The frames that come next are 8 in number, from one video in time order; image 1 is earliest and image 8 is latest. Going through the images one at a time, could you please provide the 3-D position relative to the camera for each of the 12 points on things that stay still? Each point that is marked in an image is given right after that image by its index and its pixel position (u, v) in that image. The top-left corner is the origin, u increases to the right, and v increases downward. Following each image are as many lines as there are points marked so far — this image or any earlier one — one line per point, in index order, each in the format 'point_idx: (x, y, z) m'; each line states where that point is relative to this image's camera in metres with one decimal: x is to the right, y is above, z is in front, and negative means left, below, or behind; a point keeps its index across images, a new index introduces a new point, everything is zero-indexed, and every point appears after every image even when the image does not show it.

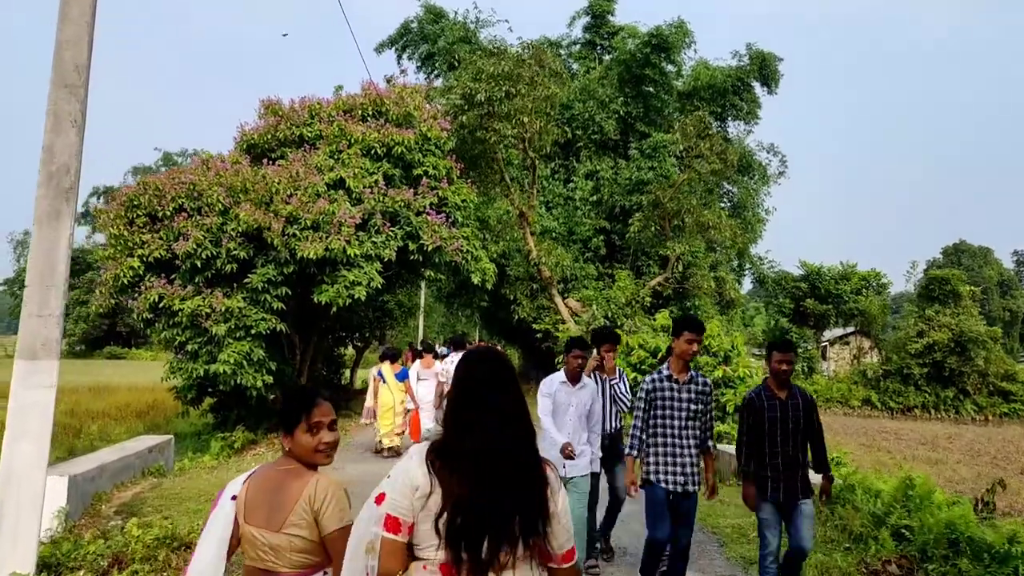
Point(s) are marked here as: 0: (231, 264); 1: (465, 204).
0: (-3.9, +0.3, +11.7) m
1: (-0.8, +1.4, +14.3) m
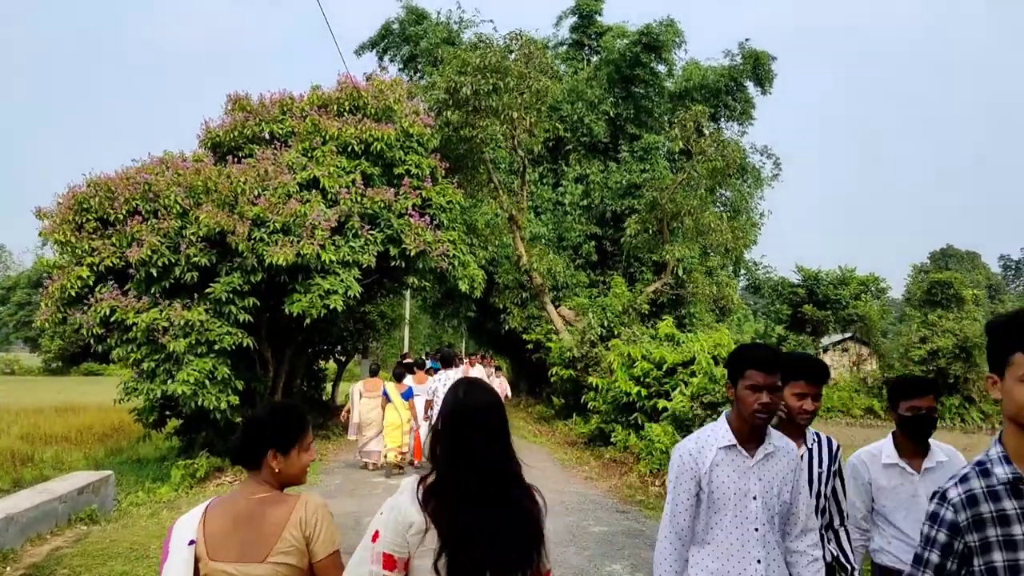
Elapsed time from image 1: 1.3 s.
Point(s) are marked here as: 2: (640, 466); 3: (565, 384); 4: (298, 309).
0: (-4.0, +0.2, +10.6) m
1: (-0.9, +1.3, +13.2) m
2: (+1.5, -2.0, +9.8) m
3: (+1.1, -2.0, +17.5) m
4: (-2.8, -0.3, +11.1) m
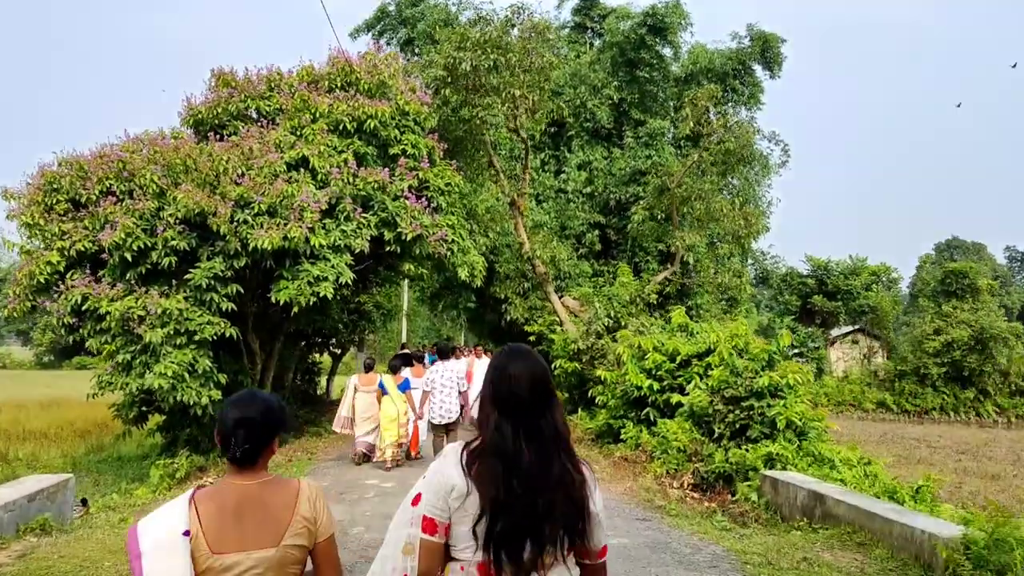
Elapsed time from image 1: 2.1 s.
0: (-3.9, +0.3, +9.8) m
1: (-0.9, +1.4, +12.4) m
2: (+1.5, -1.9, +9.0) m
3: (+1.1, -1.7, +16.7) m
4: (-2.7, -0.1, +10.3) m
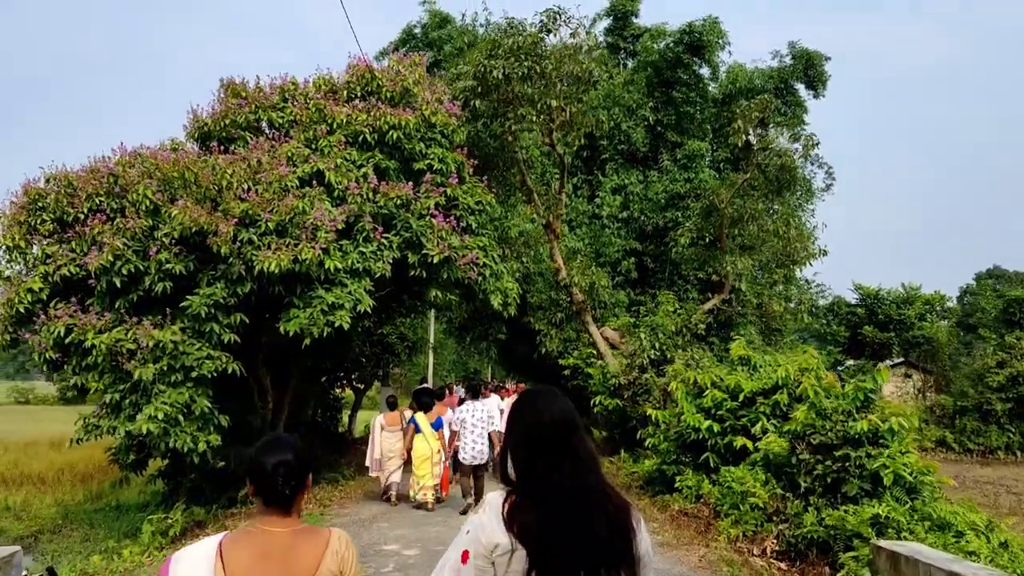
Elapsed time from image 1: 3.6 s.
0: (-3.5, 0.0, +8.6) m
1: (-0.4, +1.1, +11.2) m
2: (+1.9, -2.1, +7.6) m
3: (+1.7, -2.3, +15.3) m
4: (-2.3, -0.4, +9.1) m
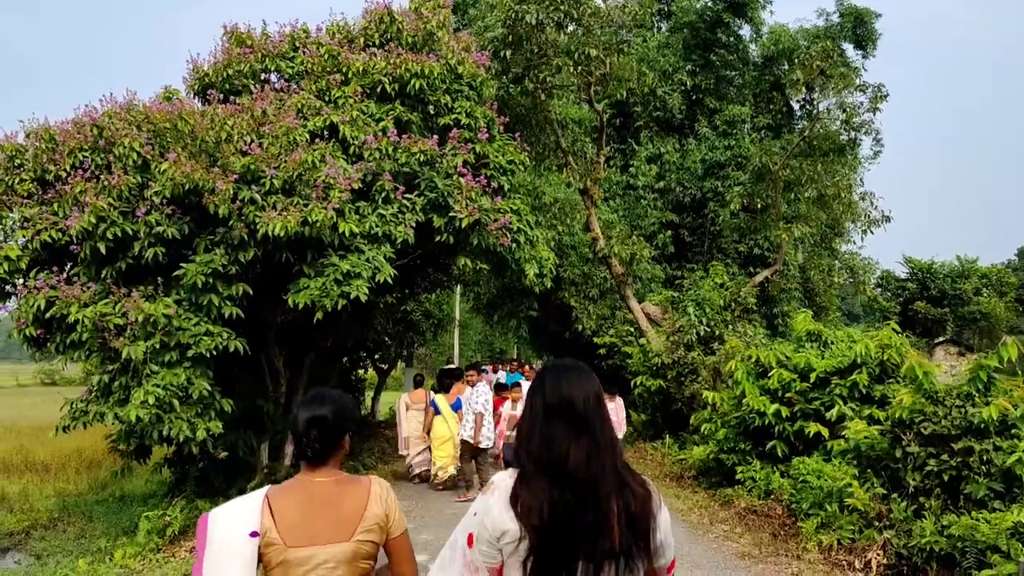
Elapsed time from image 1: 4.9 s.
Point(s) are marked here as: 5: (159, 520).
0: (-3.1, +0.3, +7.5) m
1: (0.0, +1.4, +10.0) m
2: (+2.2, -1.8, +6.4) m
3: (+2.3, -1.8, +14.1) m
4: (-1.9, -0.1, +8.0) m
5: (-3.3, -2.1, +8.0) m
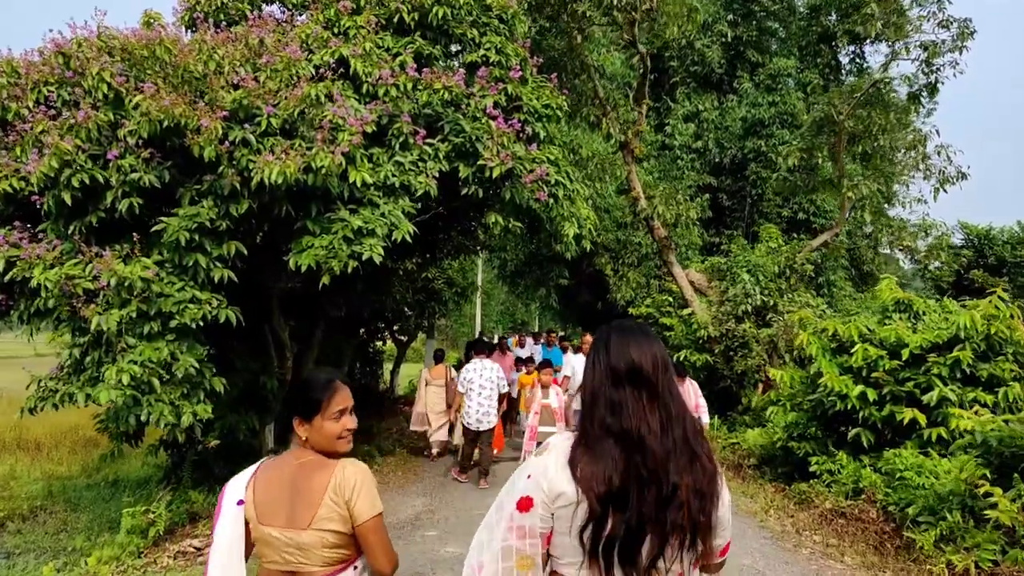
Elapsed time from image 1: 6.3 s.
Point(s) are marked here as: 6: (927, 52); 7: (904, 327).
0: (-2.8, +0.6, +6.3) m
1: (+0.4, +1.8, +8.7) m
2: (+2.5, -1.5, +5.1) m
3: (+2.8, -1.3, +12.8) m
4: (-1.6, +0.2, +6.7) m
5: (-3.0, -1.8, +6.8) m
6: (+5.3, +3.0, +10.9) m
7: (+3.5, -0.4, +7.7) m
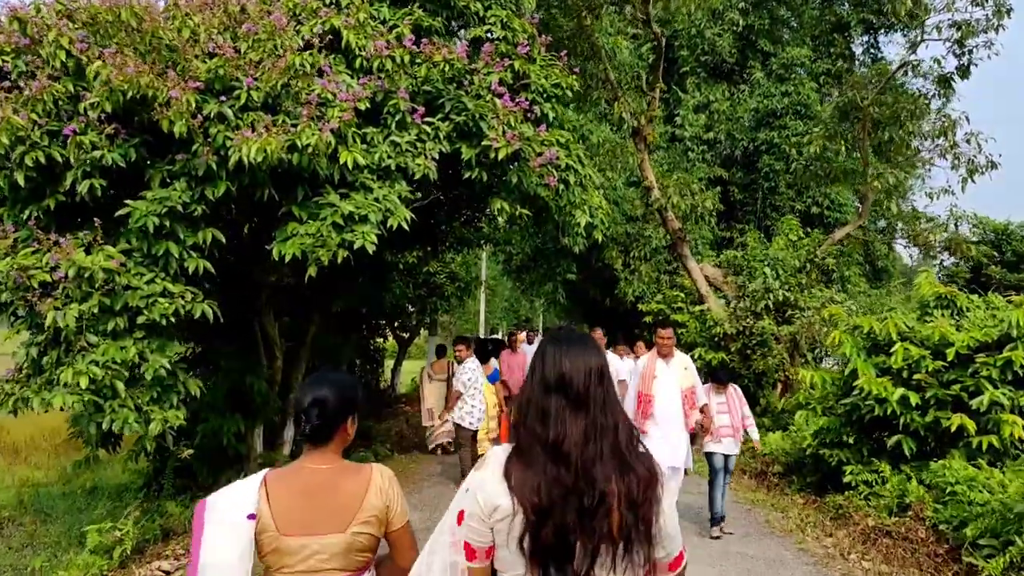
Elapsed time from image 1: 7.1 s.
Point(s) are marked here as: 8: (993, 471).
0: (-2.8, +0.7, +5.7) m
1: (+0.5, +1.9, +8.0) m
2: (+2.6, -1.5, +4.5) m
3: (+2.8, -1.2, +12.2) m
4: (-1.5, +0.3, +6.1) m
5: (-2.9, -1.8, +6.2) m
6: (+5.3, +3.1, +10.2) m
7: (+3.6, -0.3, +7.0) m
8: (+3.3, -1.3, +5.9) m
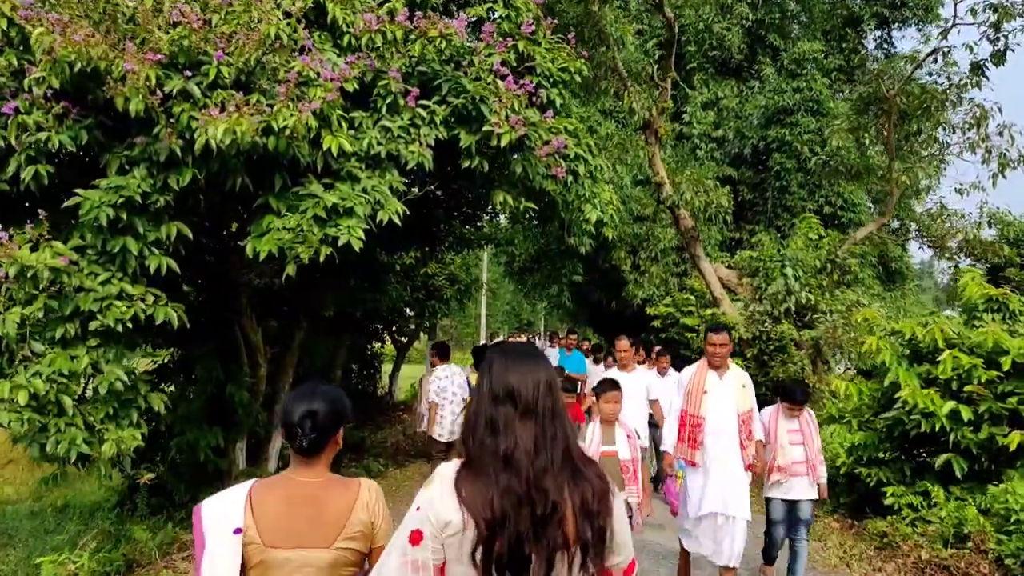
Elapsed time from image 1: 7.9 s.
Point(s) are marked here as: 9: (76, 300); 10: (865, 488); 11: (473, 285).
0: (-2.7, +0.7, +5.0) m
1: (+0.5, +1.9, +7.4) m
2: (+2.6, -1.5, +3.8) m
3: (+2.9, -1.2, +11.5) m
4: (-1.5, +0.3, +5.4) m
5: (-2.9, -1.8, +5.5) m
6: (+5.4, +3.0, +9.5) m
7: (+3.6, -0.3, +6.3) m
8: (+3.3, -1.3, +5.2) m
9: (-2.5, -0.1, +4.9) m
10: (+2.8, -1.6, +6.9) m
11: (-0.6, 0.0, +14.2) m
